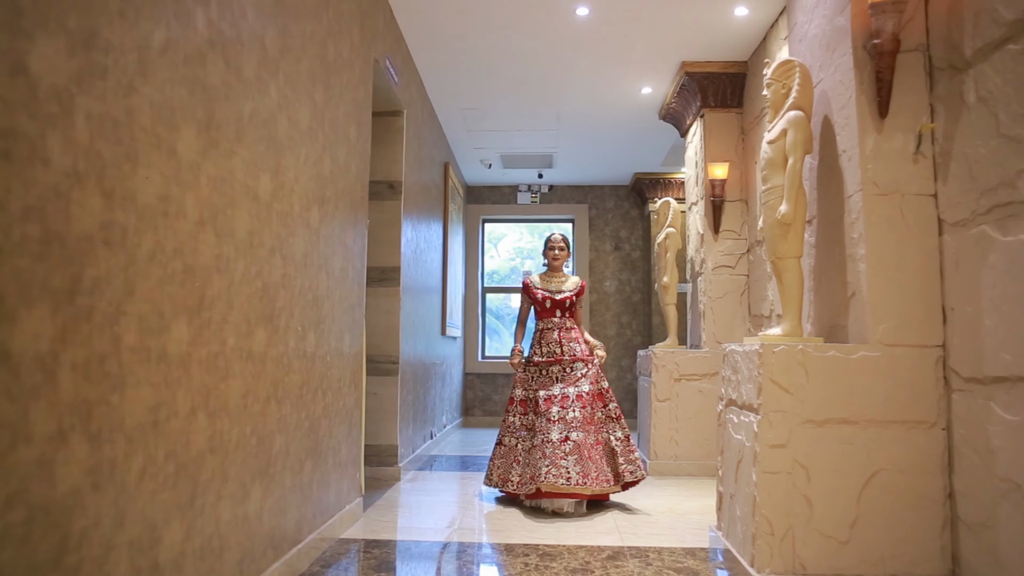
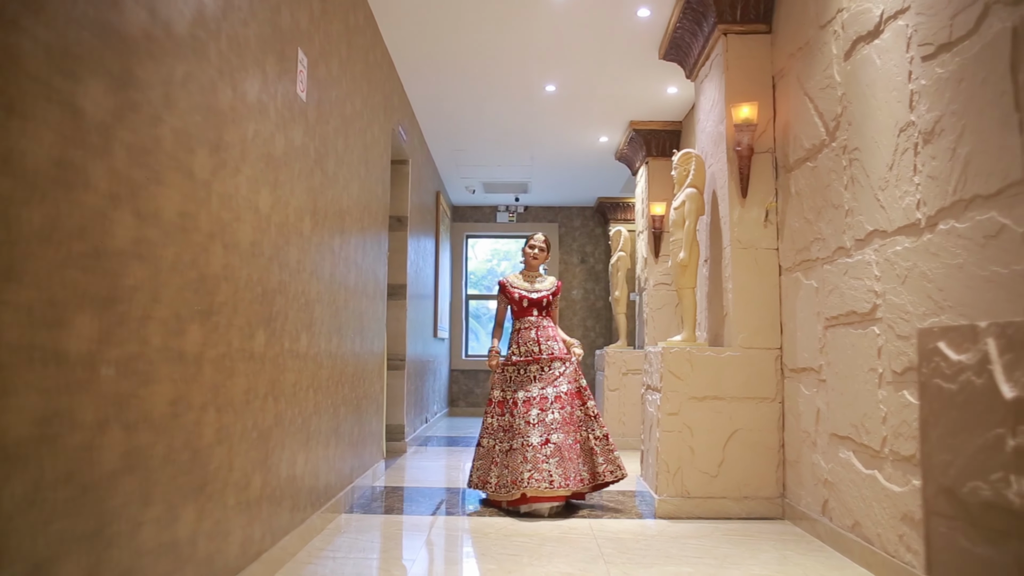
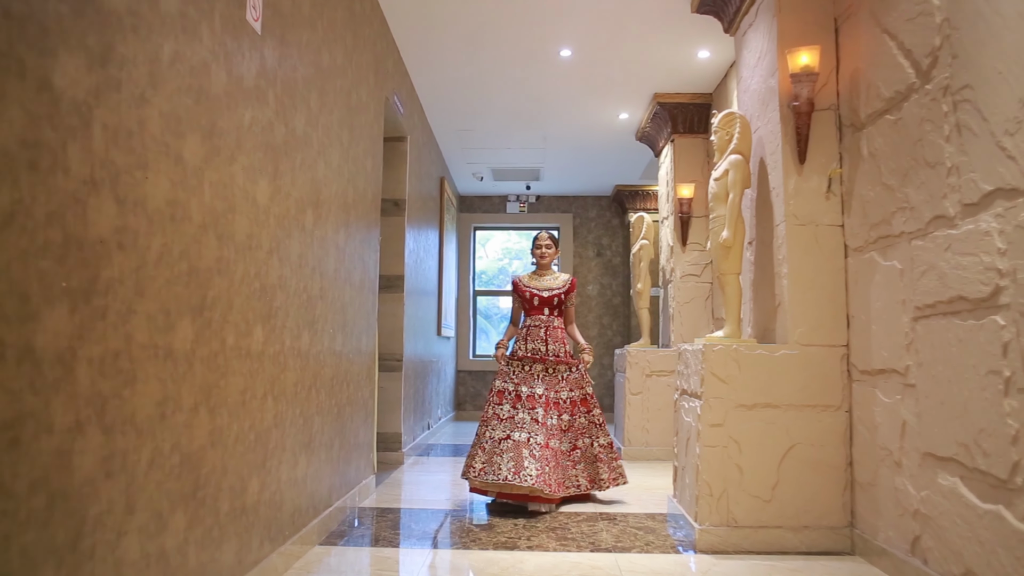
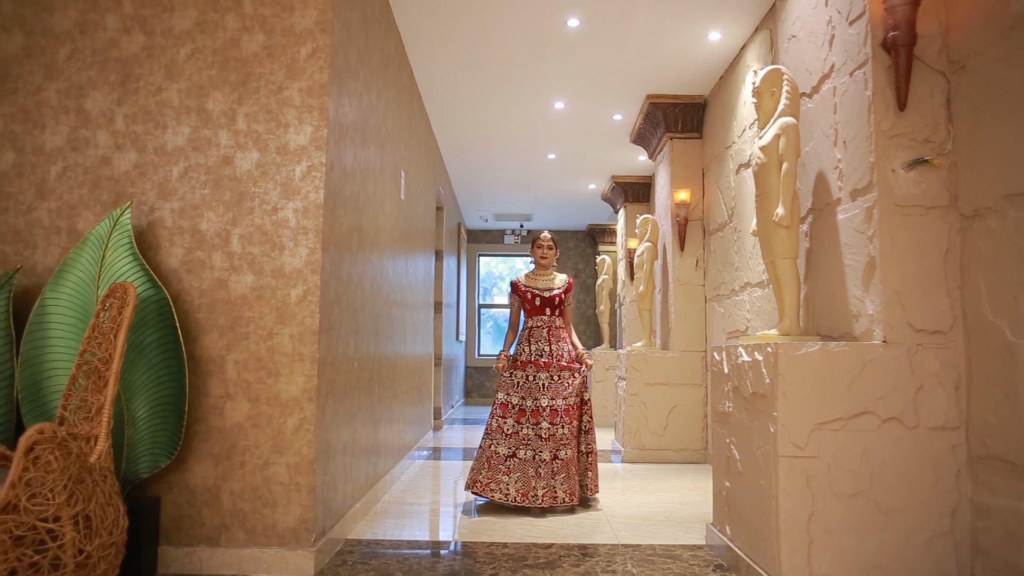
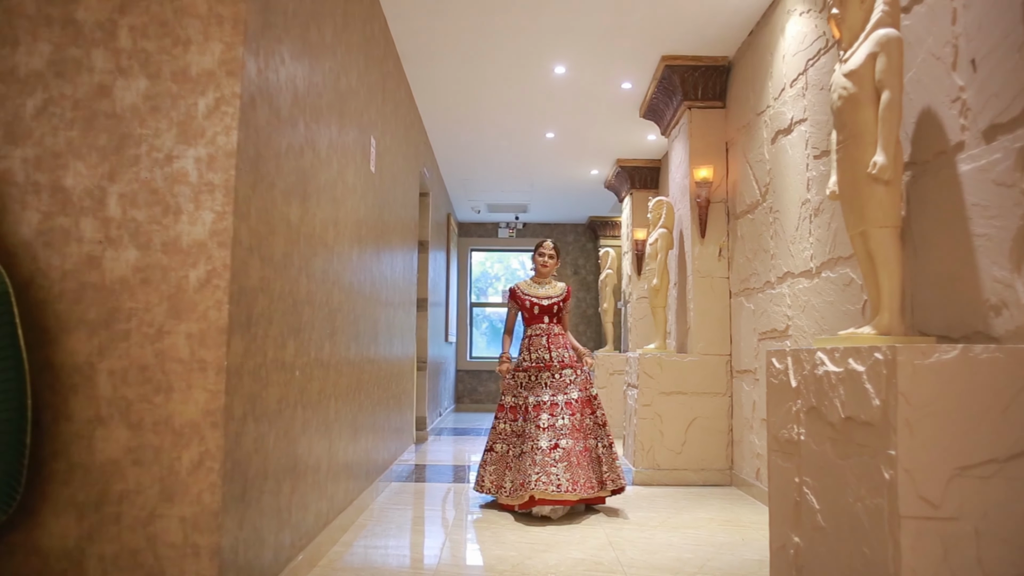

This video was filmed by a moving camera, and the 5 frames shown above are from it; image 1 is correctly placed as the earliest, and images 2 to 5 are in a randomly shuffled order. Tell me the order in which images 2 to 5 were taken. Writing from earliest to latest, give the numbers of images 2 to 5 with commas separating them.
3, 2, 5, 4
